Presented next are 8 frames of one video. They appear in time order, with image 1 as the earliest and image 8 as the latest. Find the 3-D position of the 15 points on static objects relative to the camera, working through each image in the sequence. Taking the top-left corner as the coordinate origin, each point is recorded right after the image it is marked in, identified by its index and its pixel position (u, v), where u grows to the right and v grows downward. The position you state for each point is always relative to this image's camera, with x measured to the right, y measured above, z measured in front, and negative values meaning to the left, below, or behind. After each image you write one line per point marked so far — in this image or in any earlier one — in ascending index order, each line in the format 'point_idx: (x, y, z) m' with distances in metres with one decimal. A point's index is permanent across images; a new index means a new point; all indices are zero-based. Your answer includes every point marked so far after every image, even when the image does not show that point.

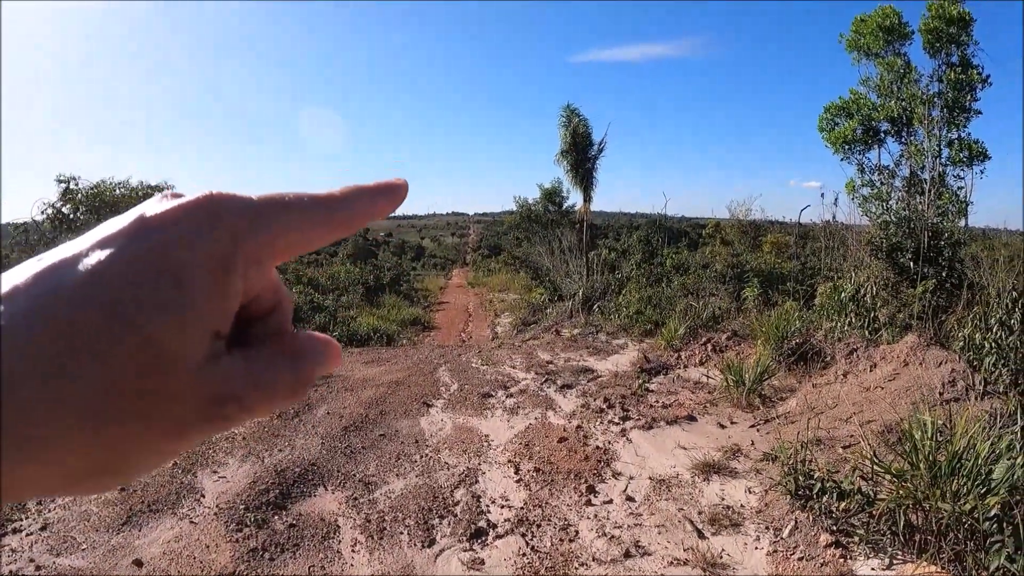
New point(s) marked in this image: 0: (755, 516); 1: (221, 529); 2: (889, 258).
0: (+1.7, -1.6, +3.8) m
1: (-1.9, -1.6, +3.6) m
2: (+4.2, +0.3, +6.1) m
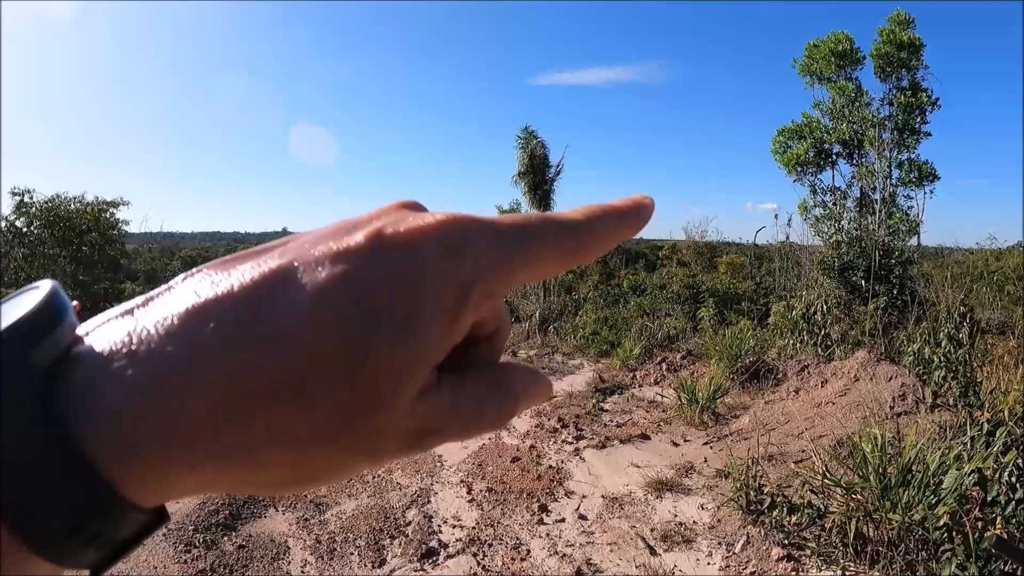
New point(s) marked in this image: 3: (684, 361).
0: (+1.3, -1.7, +3.8) m
1: (-2.2, -1.7, +3.6) m
2: (+3.8, +0.1, +6.3) m
3: (+2.0, -0.8, +6.2) m
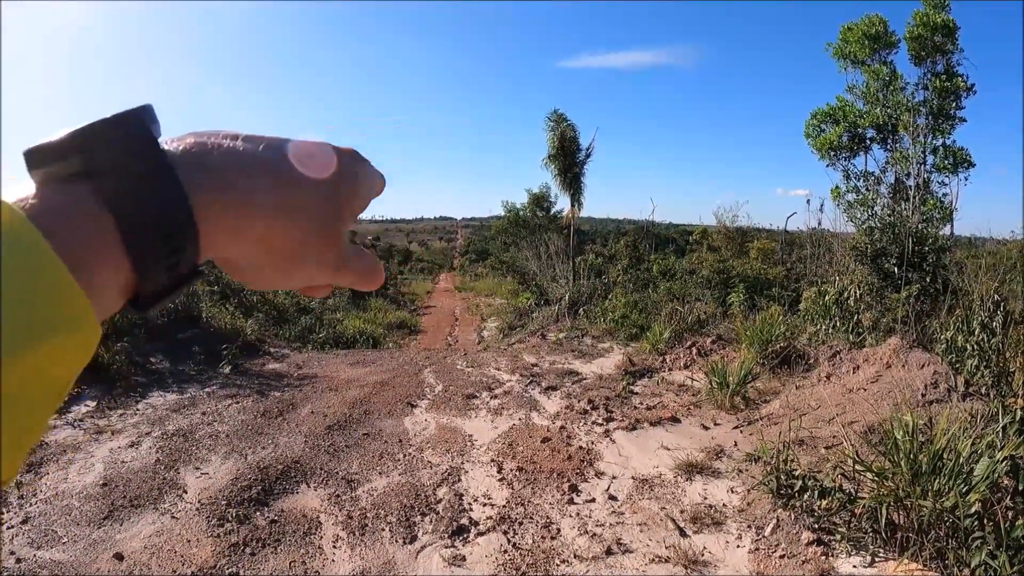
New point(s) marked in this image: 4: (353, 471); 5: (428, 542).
0: (+1.5, -1.6, +3.8) m
1: (-2.0, -1.5, +3.6) m
2: (+4.1, +0.3, +6.2) m
3: (+2.3, -0.6, +6.2) m
4: (-1.2, -1.4, +4.3) m
5: (-0.5, -1.6, +3.6) m
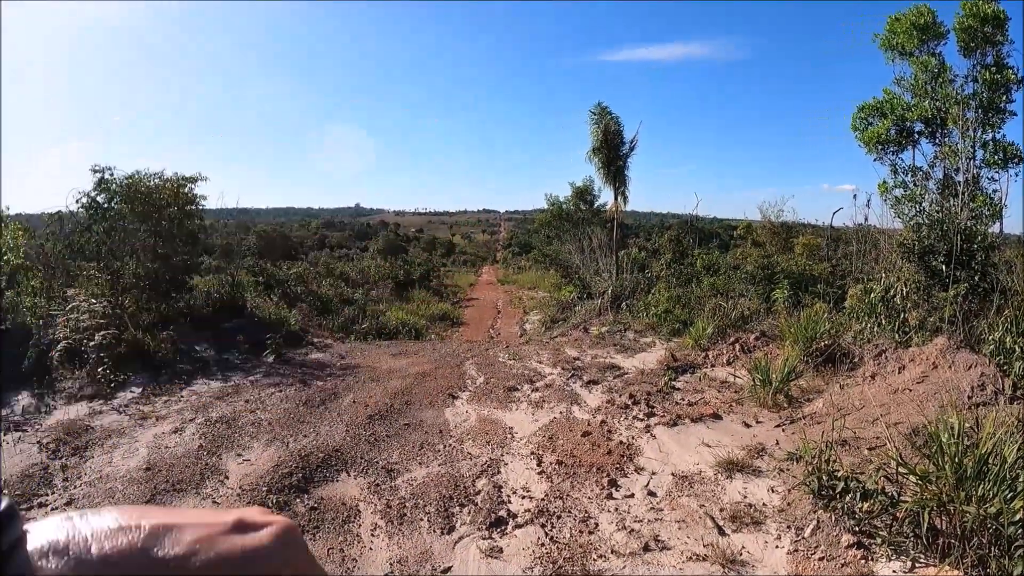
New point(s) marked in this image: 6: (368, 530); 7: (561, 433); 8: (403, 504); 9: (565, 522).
0: (+1.8, -1.5, +3.8) m
1: (-1.8, -1.5, +3.7) m
2: (+4.4, +0.3, +6.0) m
3: (+2.6, -0.6, +6.1) m
4: (-0.9, -1.3, +4.3) m
5: (-0.3, -1.6, +3.6) m
6: (-0.9, -1.6, +3.6) m
7: (+0.4, -1.2, +4.7) m
8: (-0.7, -1.5, +3.8) m
9: (+0.3, -1.5, +3.7) m
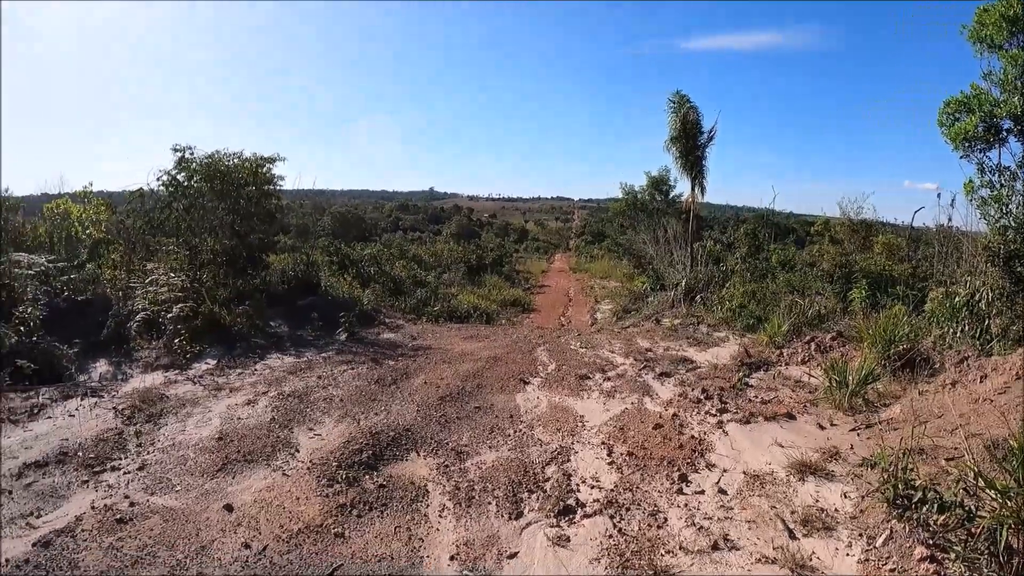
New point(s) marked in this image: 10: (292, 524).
0: (+2.2, -1.5, +3.6) m
1: (-1.3, -1.3, +3.7) m
2: (+5.0, +0.2, +5.8) m
3: (+3.2, -0.6, +5.9) m
4: (-0.4, -1.2, +4.3) m
5: (+0.1, -1.5, +3.5) m
6: (-0.5, -1.4, +3.6) m
7: (+0.9, -1.2, +4.6) m
8: (-0.3, -1.4, +3.8) m
9: (+0.8, -1.5, +3.6) m
10: (-1.4, -1.5, +3.4) m
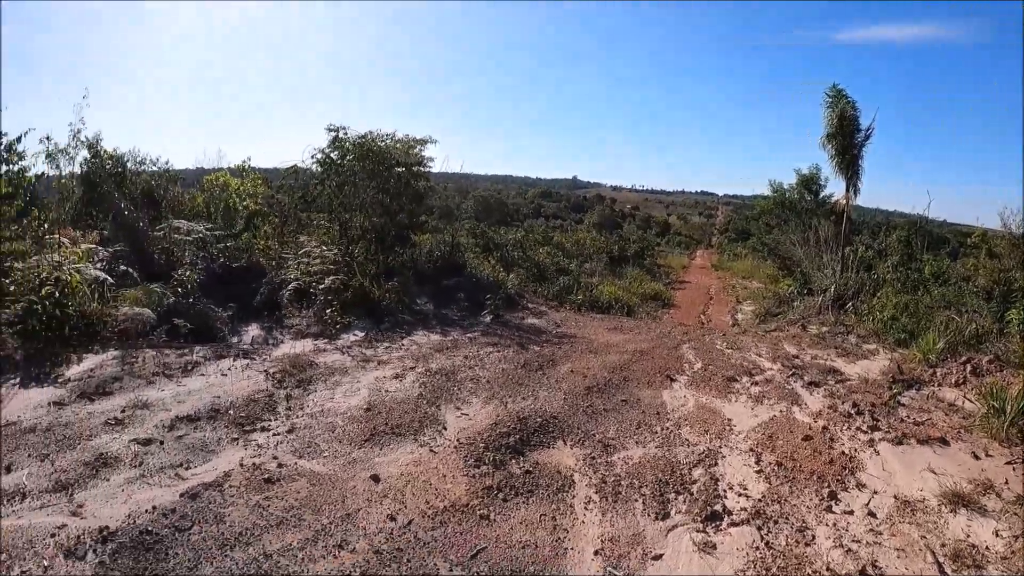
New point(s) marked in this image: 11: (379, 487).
0: (+3.1, -1.7, +3.5) m
1: (-0.4, -1.2, +3.7) m
2: (+6.1, -0.4, +5.6) m
3: (+4.3, -1.0, +5.8) m
4: (+0.5, -1.2, +4.2) m
5: (+1.1, -1.4, +3.4) m
6: (+0.4, -1.4, +3.5) m
7: (+1.9, -1.3, +4.5) m
8: (+0.6, -1.3, +3.7) m
9: (+1.7, -1.5, +3.5) m
10: (-0.5, -1.3, +3.4) m
11: (-0.8, -1.2, +3.4) m
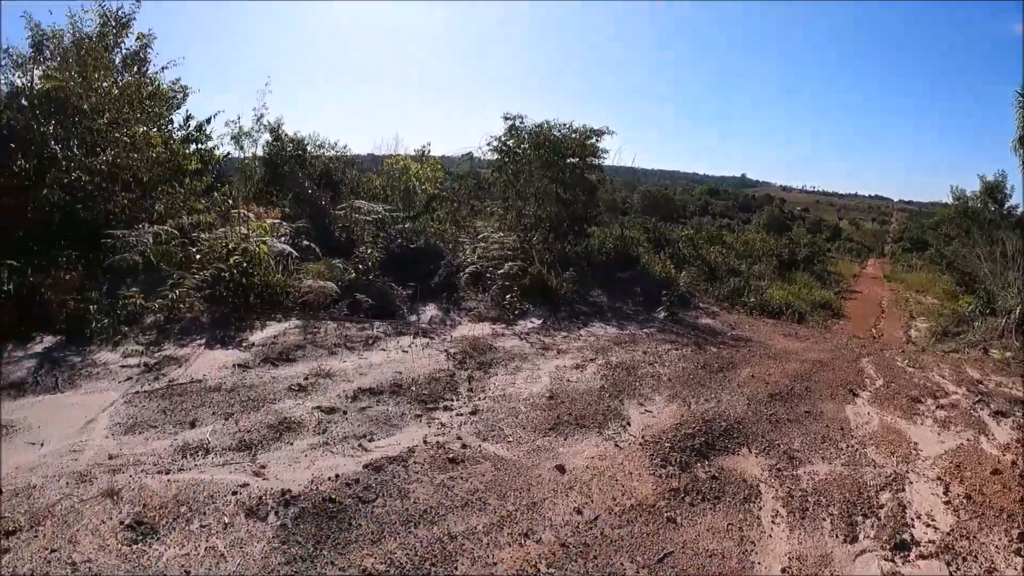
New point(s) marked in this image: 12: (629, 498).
0: (+4.2, -2.0, +3.3) m
1: (+0.8, -1.1, +3.6) m
2: (+7.4, -0.9, +5.4) m
3: (+5.5, -1.4, +5.6) m
4: (+1.7, -1.2, +4.1) m
5: (+2.2, -1.5, +3.3) m
6: (+1.6, -1.4, +3.4) m
7: (+3.1, -1.4, +4.4) m
8: (+1.8, -1.4, +3.6) m
9: (+2.8, -1.7, +3.3) m
10: (+0.7, -1.2, +3.3) m
11: (+0.3, -1.2, +3.3) m
12: (+0.7, -1.3, +3.3) m
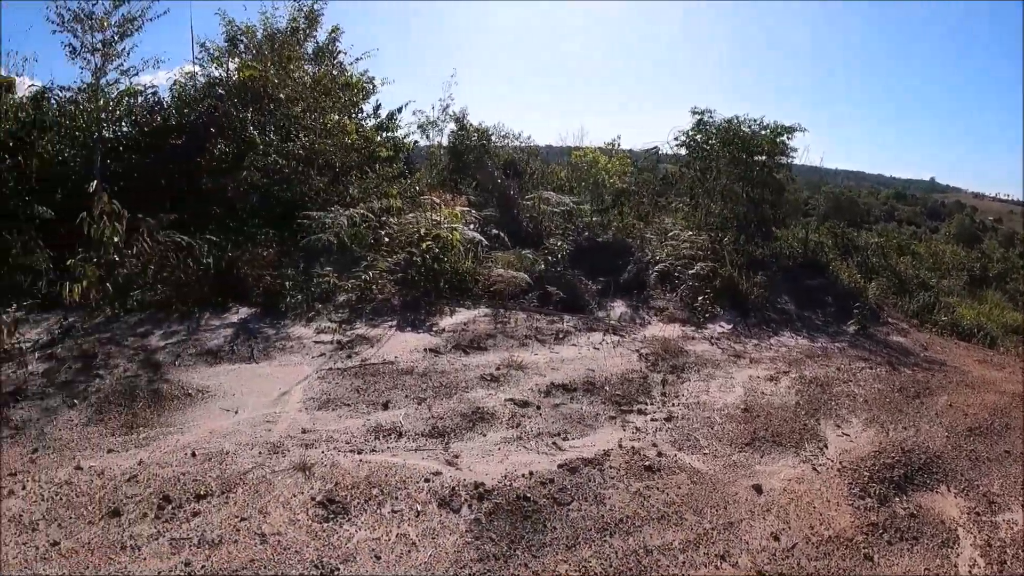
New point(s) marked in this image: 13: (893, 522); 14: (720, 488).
0: (+5.3, -2.3, +3.1) m
1: (+1.9, -1.2, +3.5) m
2: (+8.6, -1.4, +4.9) m
3: (+6.7, -1.7, +5.3) m
4: (+2.9, -1.3, +4.0) m
5: (+3.3, -1.8, +3.2) m
6: (+2.7, -1.6, +3.2) m
7: (+4.2, -1.6, +4.2) m
8: (+2.9, -1.5, +3.4) m
9: (+3.9, -1.9, +3.2) m
10: (+1.8, -1.3, +3.2) m
11: (+1.5, -1.2, +3.2) m
12: (+1.9, -1.4, +3.2) m
13: (+2.3, -1.4, +3.3) m
14: (+1.2, -1.2, +3.3) m
